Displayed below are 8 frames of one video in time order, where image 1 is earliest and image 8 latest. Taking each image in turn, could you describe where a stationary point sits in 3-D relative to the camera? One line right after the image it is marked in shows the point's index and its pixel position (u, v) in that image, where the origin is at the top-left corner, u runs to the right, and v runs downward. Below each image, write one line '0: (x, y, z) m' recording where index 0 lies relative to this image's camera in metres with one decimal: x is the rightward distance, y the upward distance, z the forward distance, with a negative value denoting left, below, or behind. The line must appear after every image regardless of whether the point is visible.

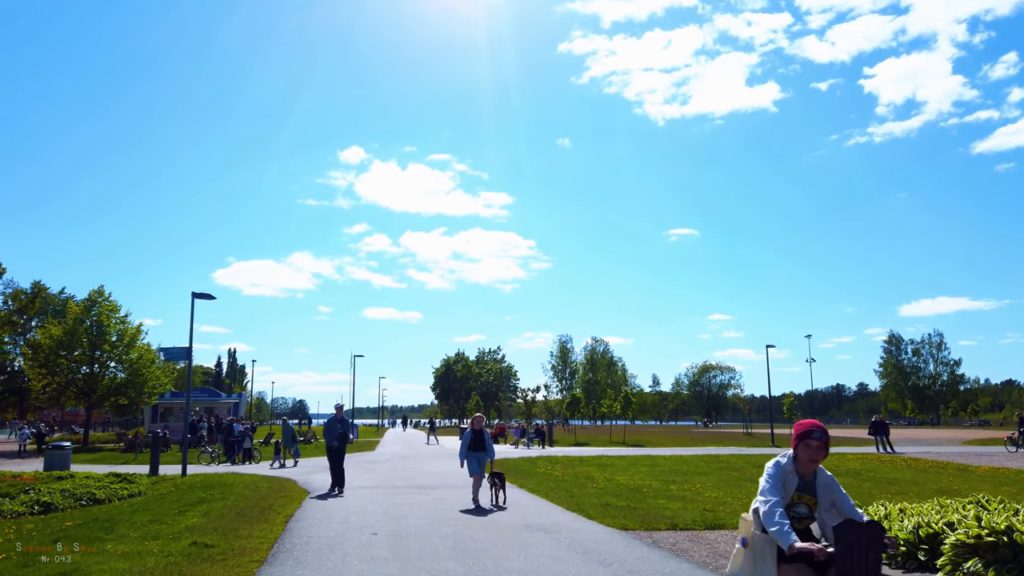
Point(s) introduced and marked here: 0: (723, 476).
0: (+5.5, -4.9, +19.3) m
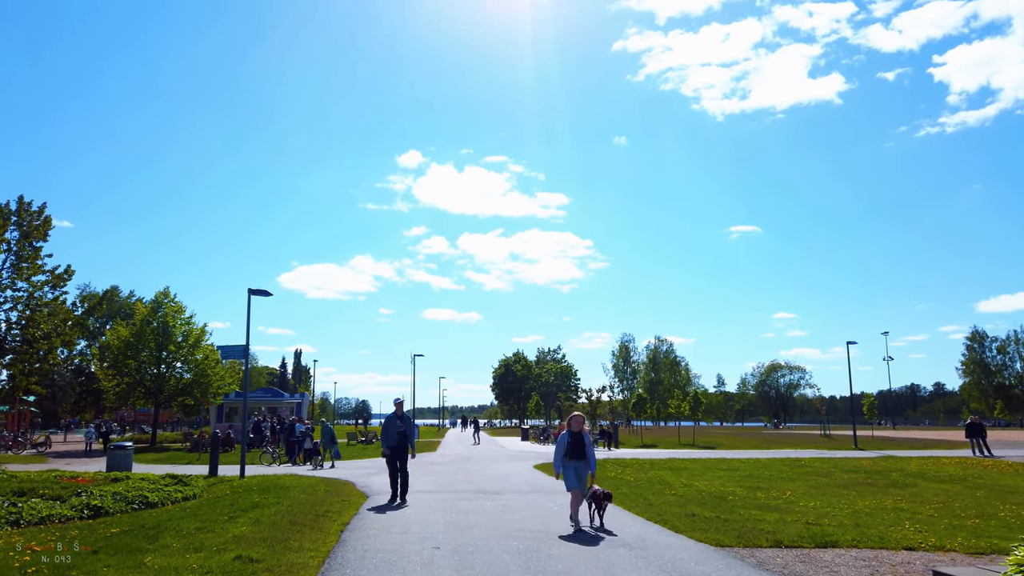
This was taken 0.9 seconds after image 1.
0: (+7.2, -4.6, +17.7) m
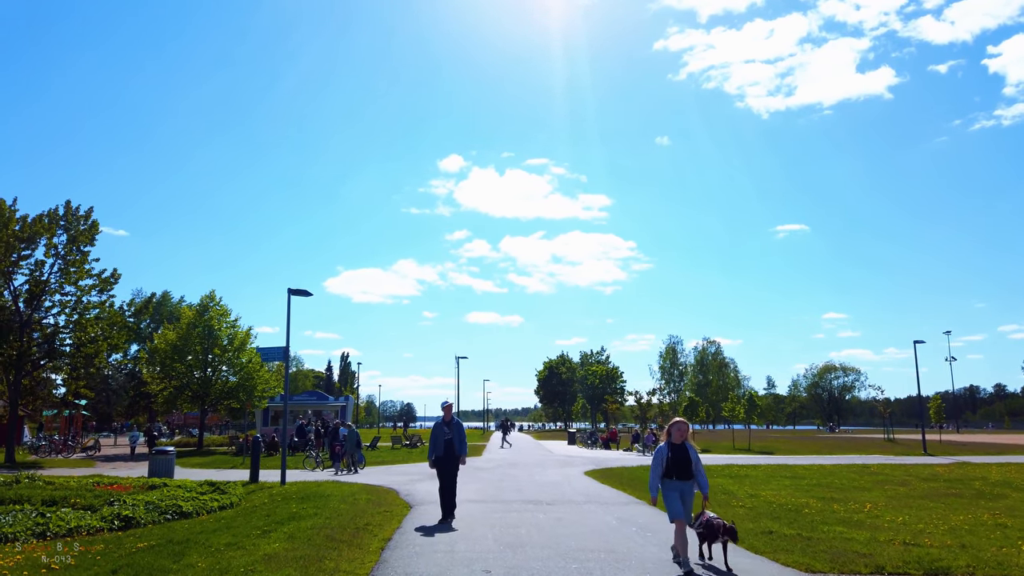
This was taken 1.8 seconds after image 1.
0: (+8.4, -4.5, +16.2) m
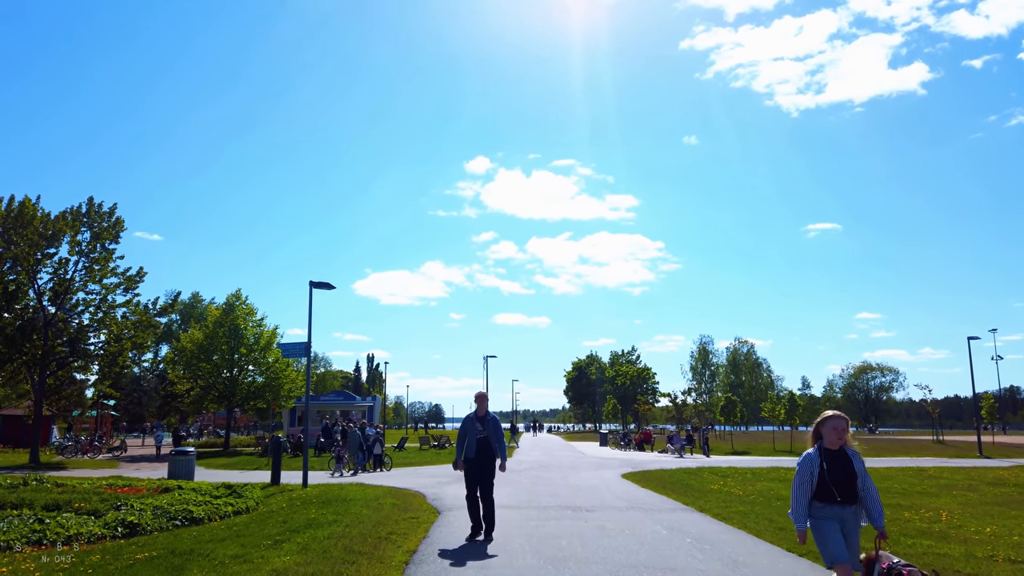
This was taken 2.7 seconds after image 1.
0: (+9.1, -4.2, +14.8) m
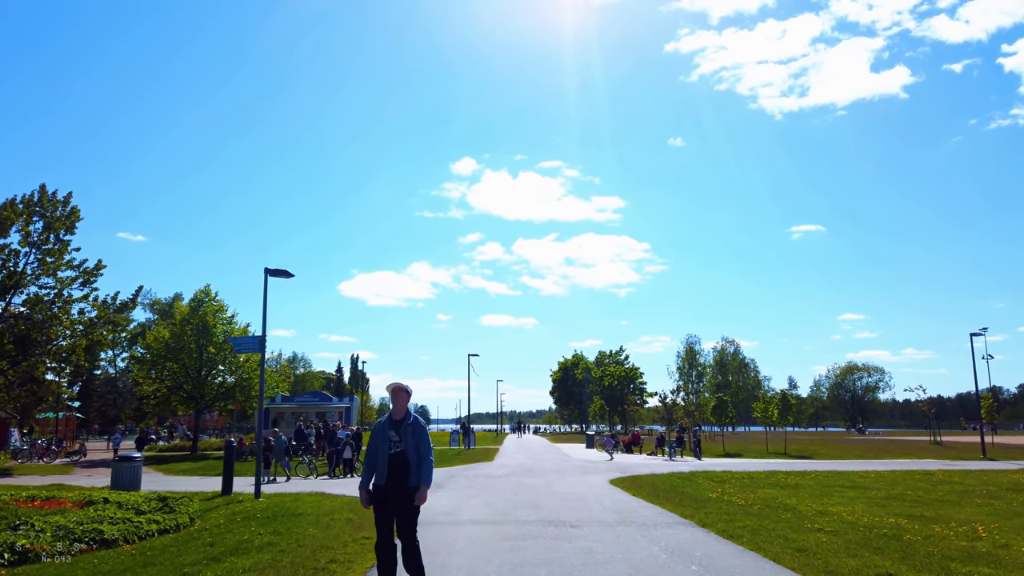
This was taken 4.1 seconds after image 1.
0: (+8.6, -4.0, +13.2) m
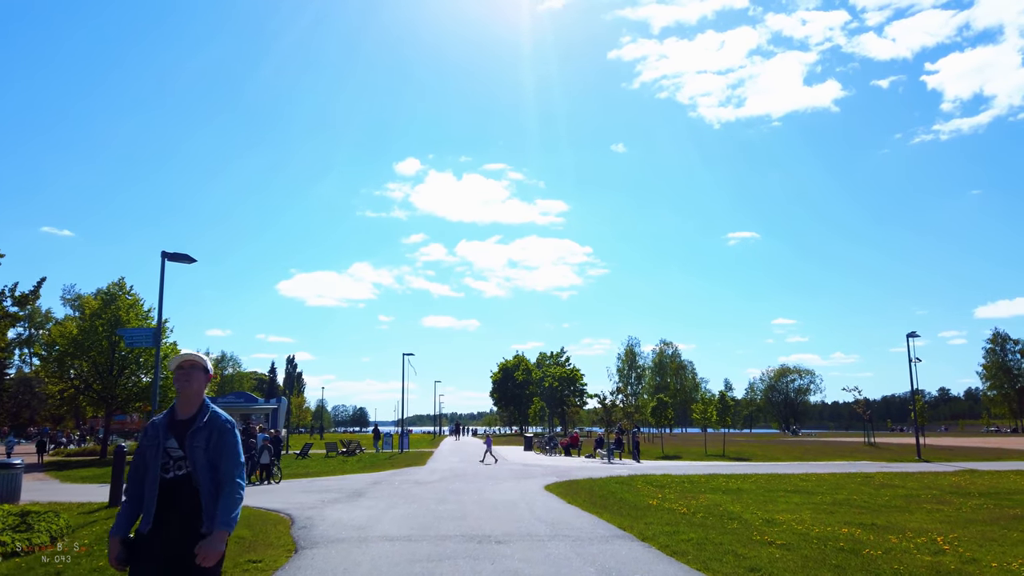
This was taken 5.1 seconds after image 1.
0: (+7.4, -3.9, +12.5) m
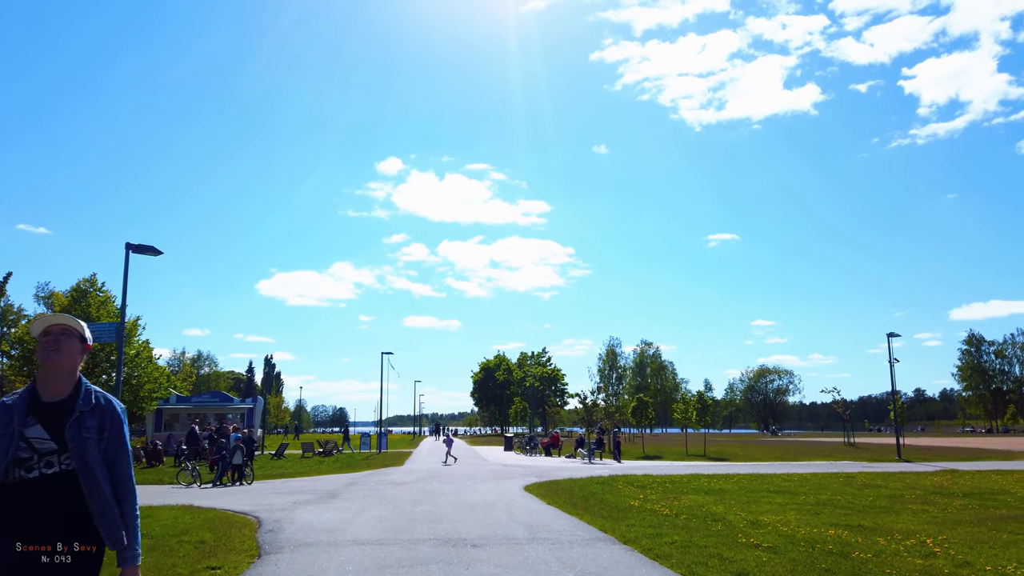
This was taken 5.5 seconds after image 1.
0: (+7.0, -3.8, +12.3) m
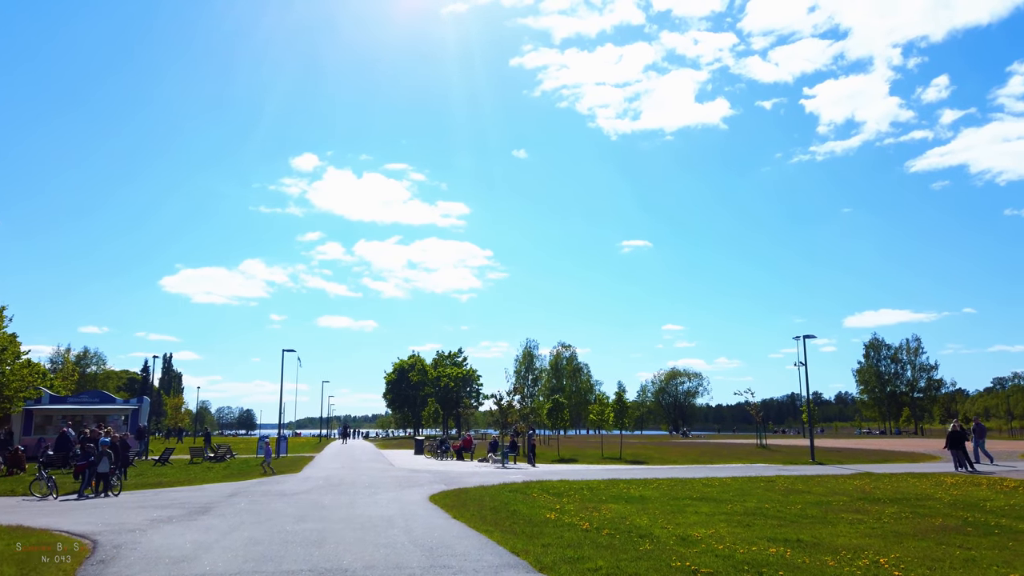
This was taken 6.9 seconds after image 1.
0: (+5.5, -3.6, +11.3) m
